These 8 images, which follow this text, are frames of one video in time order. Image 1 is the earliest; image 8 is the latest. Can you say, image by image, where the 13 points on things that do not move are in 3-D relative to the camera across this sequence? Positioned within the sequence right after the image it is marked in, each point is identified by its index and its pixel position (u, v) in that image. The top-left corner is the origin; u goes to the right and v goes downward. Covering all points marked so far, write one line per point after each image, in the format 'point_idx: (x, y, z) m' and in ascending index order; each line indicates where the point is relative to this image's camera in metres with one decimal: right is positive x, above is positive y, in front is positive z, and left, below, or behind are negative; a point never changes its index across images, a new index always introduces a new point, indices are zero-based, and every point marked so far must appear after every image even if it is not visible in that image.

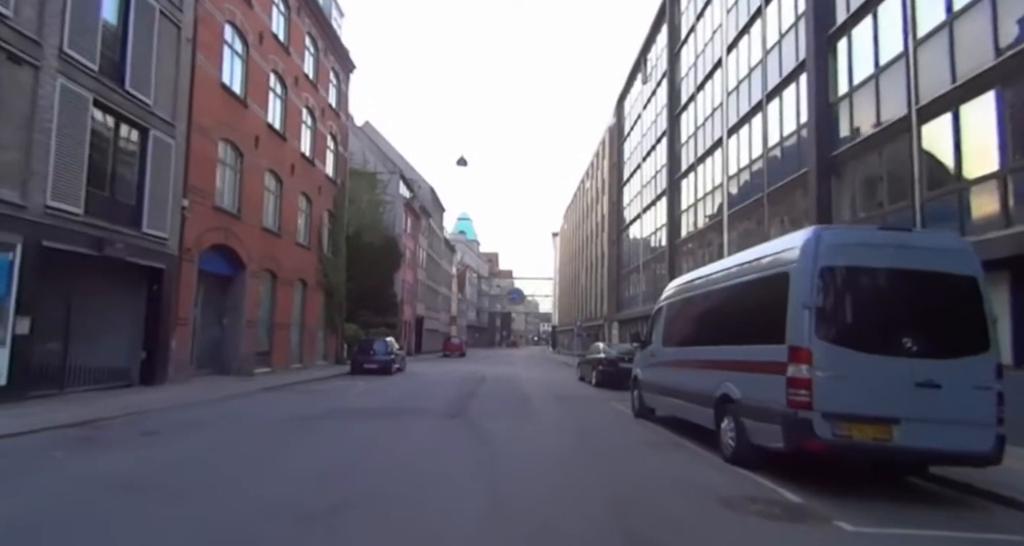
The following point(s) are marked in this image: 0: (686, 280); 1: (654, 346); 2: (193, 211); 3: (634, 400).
0: (+3.4, -0.1, +12.8) m
1: (+3.0, -1.6, +13.5) m
2: (-8.9, +1.7, +17.9) m
3: (+2.8, -2.9, +14.8) m
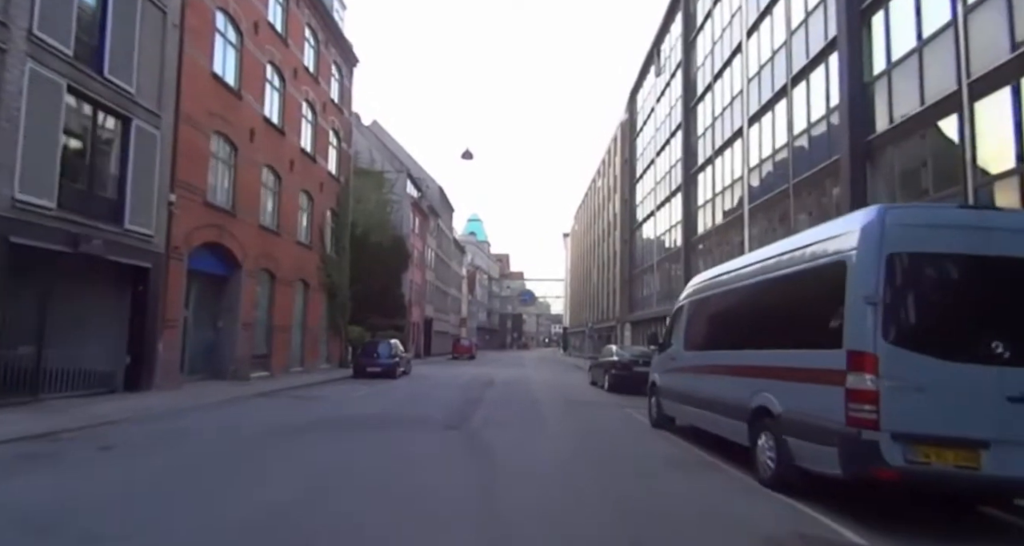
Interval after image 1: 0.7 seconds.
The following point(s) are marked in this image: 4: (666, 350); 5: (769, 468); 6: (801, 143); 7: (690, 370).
0: (+3.5, -0.1, +11.7) m
1: (+3.1, -1.5, +12.3) m
2: (-8.7, +1.7, +16.9) m
3: (+3.0, -2.9, +13.7) m
4: (+3.1, -1.5, +12.7) m
5: (+2.9, -2.2, +7.1) m
6: (+9.0, +4.0, +19.8) m
7: (+3.1, -1.7, +11.3) m
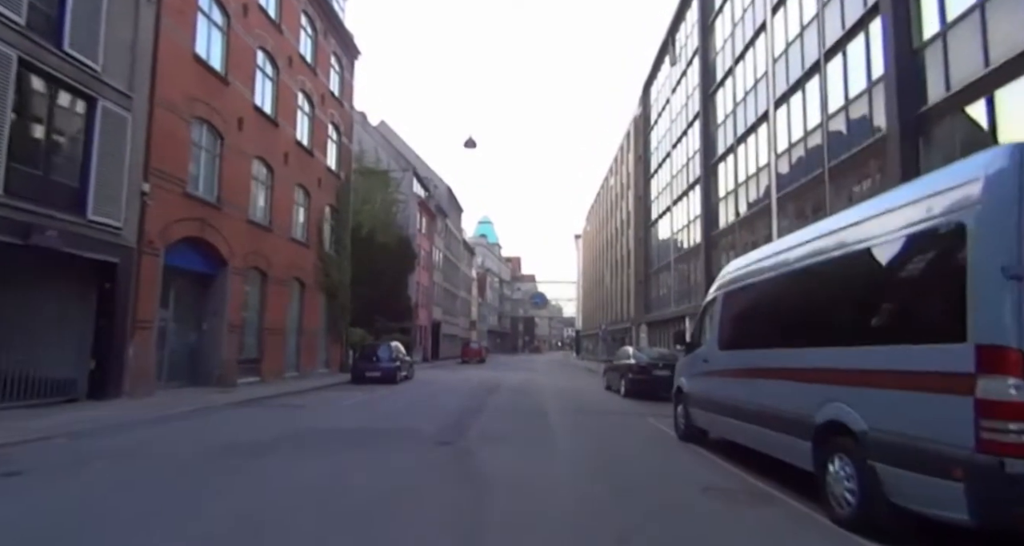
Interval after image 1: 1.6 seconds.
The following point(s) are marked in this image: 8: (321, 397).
0: (+3.6, +0.1, +10.0) m
1: (+3.2, -1.3, +10.7) m
2: (-8.6, +1.8, +15.5) m
3: (+3.1, -2.7, +12.0) m
4: (+3.2, -1.4, +11.1) m
5: (+2.8, -1.9, +5.4) m
6: (+9.1, +4.2, +18.1) m
7: (+3.2, -1.5, +9.7) m
8: (-5.8, -3.8, +19.6) m
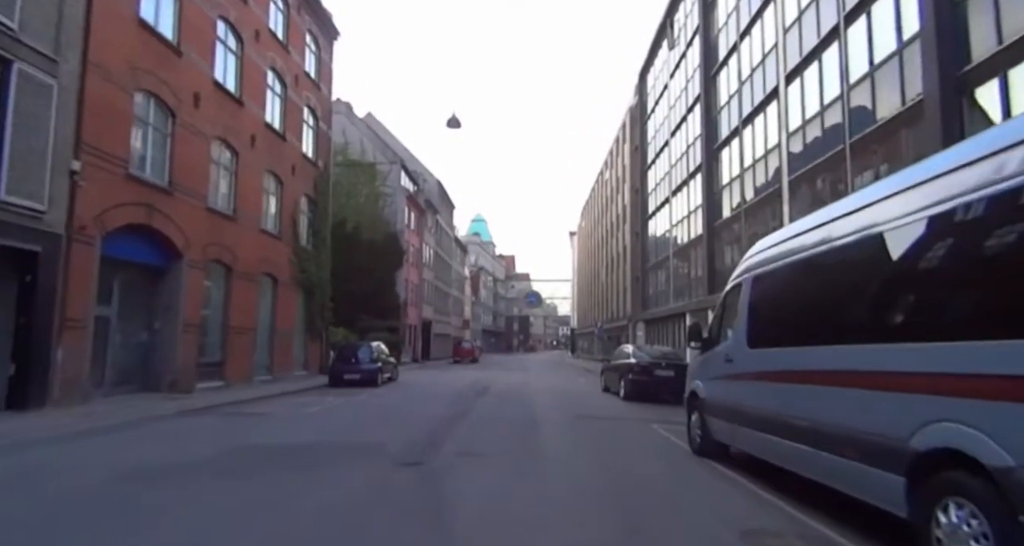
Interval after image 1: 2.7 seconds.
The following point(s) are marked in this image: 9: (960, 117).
0: (+3.3, +0.4, +8.2) m
1: (+2.9, -1.0, +8.9) m
2: (-8.9, +2.0, +13.6) m
3: (+2.8, -2.4, +10.2) m
4: (+2.9, -1.1, +9.3) m
5: (+2.6, -1.7, +3.6) m
6: (+8.8, +4.5, +16.3) m
7: (+2.9, -1.2, +7.9) m
8: (-6.1, -3.6, +17.7) m
9: (+8.9, +3.1, +12.6) m
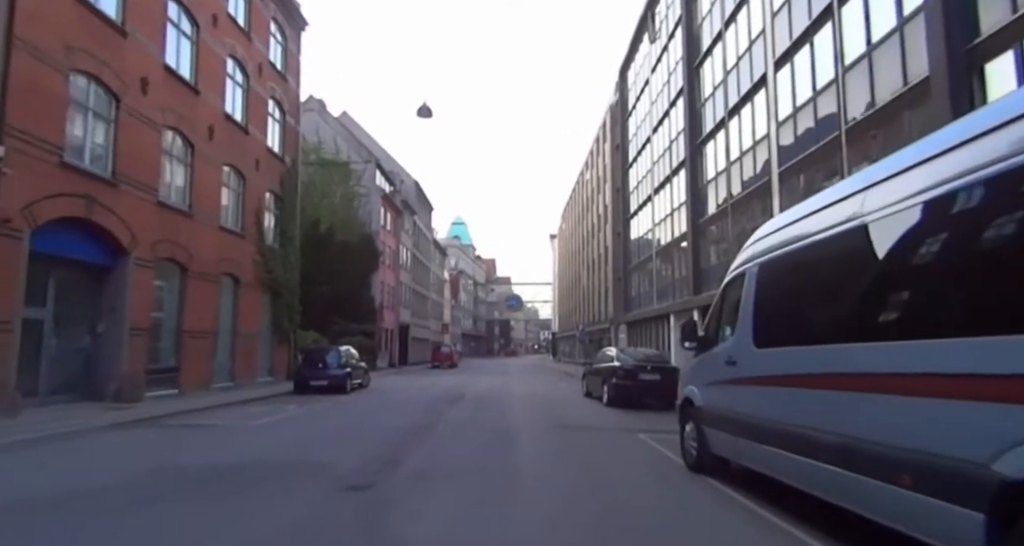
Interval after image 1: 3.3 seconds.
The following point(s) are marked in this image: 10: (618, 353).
0: (+2.9, +0.5, +7.2) m
1: (+2.5, -0.9, +7.8) m
2: (-9.4, +2.0, +12.2) m
3: (+2.4, -2.3, +9.2) m
4: (+2.5, -1.0, +8.3) m
5: (+2.4, -1.5, +2.6) m
6: (+8.2, +4.6, +15.5) m
7: (+2.6, -1.1, +6.8) m
8: (-6.7, -3.6, +16.4) m
9: (+8.4, +3.2, +11.8) m
10: (+3.2, -2.4, +19.2) m
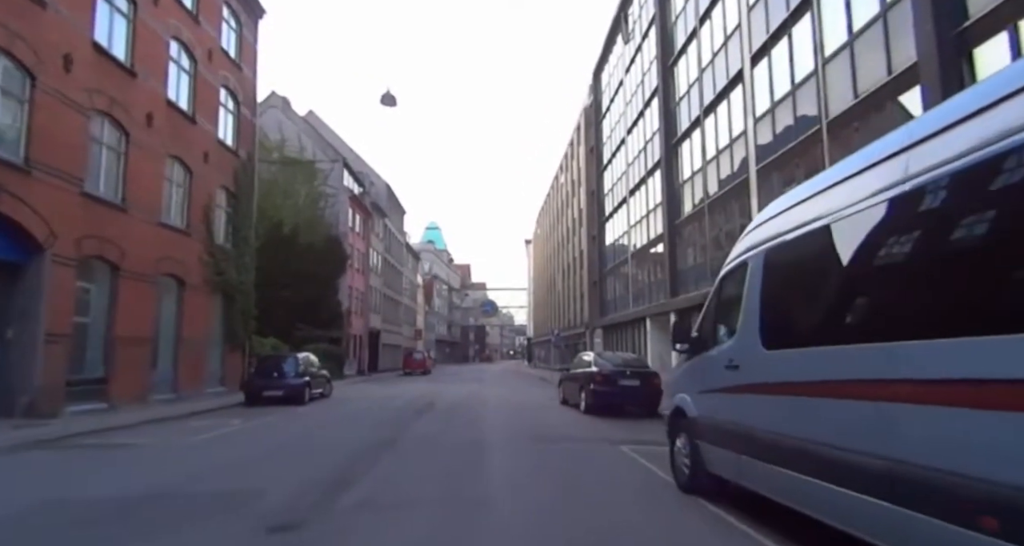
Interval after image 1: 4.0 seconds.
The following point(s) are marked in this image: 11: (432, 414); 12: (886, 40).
0: (+2.5, +0.7, +5.9) m
1: (+2.1, -0.8, +6.5) m
2: (-10.0, +2.1, +10.4) m
3: (+2.0, -2.2, +7.8) m
4: (+2.1, -0.8, +6.9) m
5: (+2.2, -1.3, +1.2) m
6: (+7.4, +4.7, +14.4) m
7: (+2.2, -1.0, +5.5) m
8: (-7.4, -3.5, +14.6) m
9: (+7.8, +3.4, +10.7) m
10: (+2.4, -2.4, +17.9) m
11: (-2.3, -3.9, +18.0) m
12: (+7.4, +4.6, +12.4) m
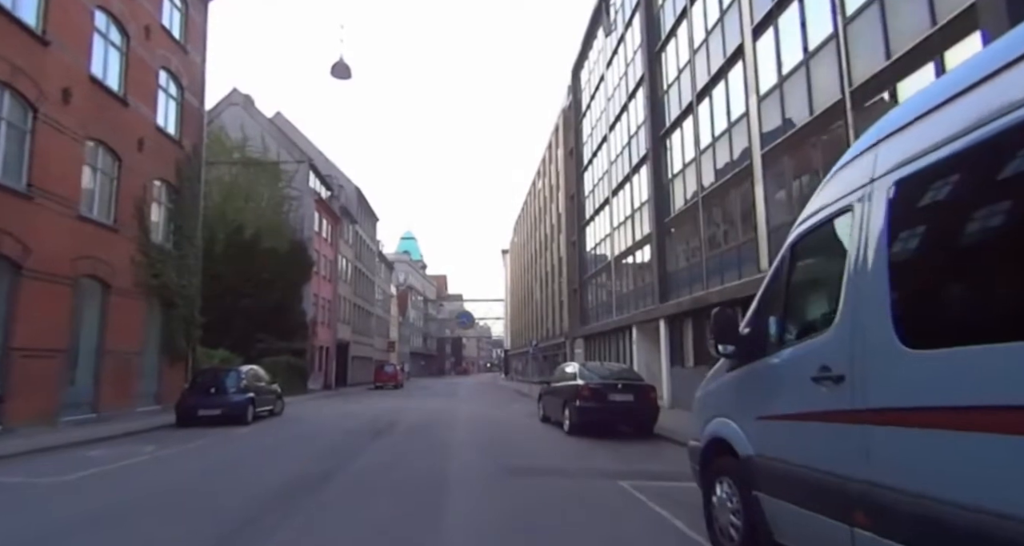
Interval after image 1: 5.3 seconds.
0: (+2.3, +0.9, +3.8) m
1: (+1.9, -0.6, +4.3) m
2: (-10.4, +2.2, +7.9) m
3: (+1.7, -2.0, +5.6) m
4: (+1.9, -0.6, +4.8) m
5: (+2.1, -1.0, -0.9) m
6: (+6.9, +4.8, +12.5) m
7: (+2.0, -0.7, +3.3) m
8: (-7.9, -3.5, +12.1) m
9: (+7.4, +3.5, +8.8) m
10: (+1.7, -2.4, +15.7) m
11: (-2.9, -3.9, +15.6) m
12: (+7.0, +4.7, +10.6) m
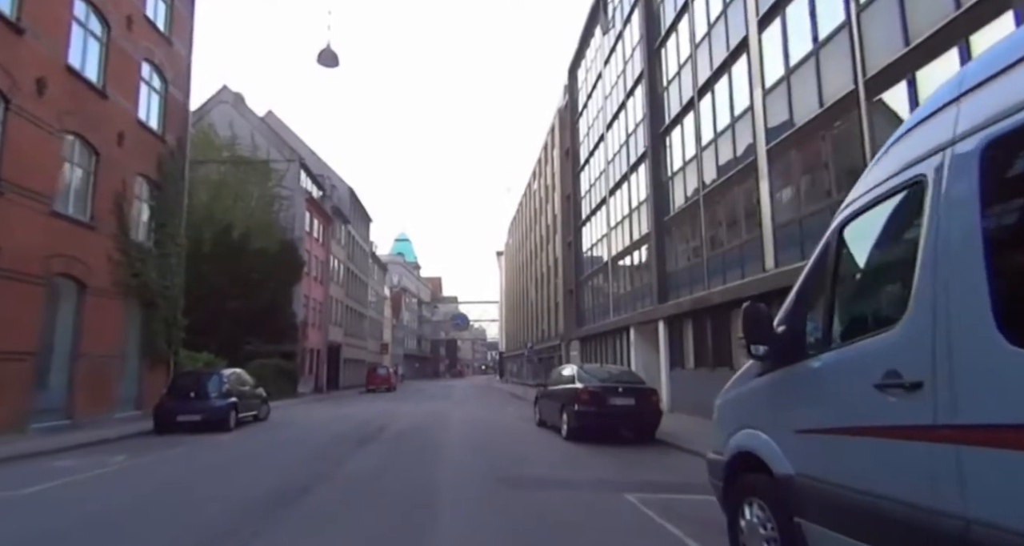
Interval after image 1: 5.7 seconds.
0: (+2.3, +1.0, +3.1) m
1: (+1.9, -0.5, +3.6) m
2: (-10.4, +2.3, +7.1) m
3: (+1.7, -1.9, +4.9) m
4: (+1.8, -0.6, +4.1) m
5: (+2.2, -0.9, -1.6) m
6: (+6.8, +4.8, +11.9) m
7: (+2.0, -0.6, +2.7) m
8: (-8.0, -3.4, +11.3) m
9: (+7.4, +3.6, +8.2) m
10: (+1.6, -2.3, +15.0) m
11: (-3.0, -3.9, +14.9) m
12: (+6.9, +4.8, +10.0) m
